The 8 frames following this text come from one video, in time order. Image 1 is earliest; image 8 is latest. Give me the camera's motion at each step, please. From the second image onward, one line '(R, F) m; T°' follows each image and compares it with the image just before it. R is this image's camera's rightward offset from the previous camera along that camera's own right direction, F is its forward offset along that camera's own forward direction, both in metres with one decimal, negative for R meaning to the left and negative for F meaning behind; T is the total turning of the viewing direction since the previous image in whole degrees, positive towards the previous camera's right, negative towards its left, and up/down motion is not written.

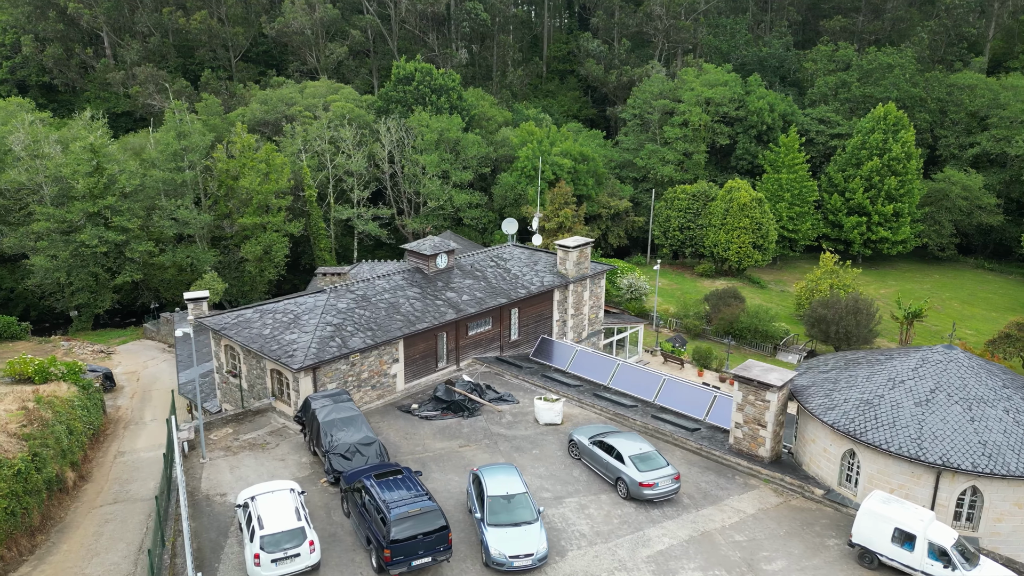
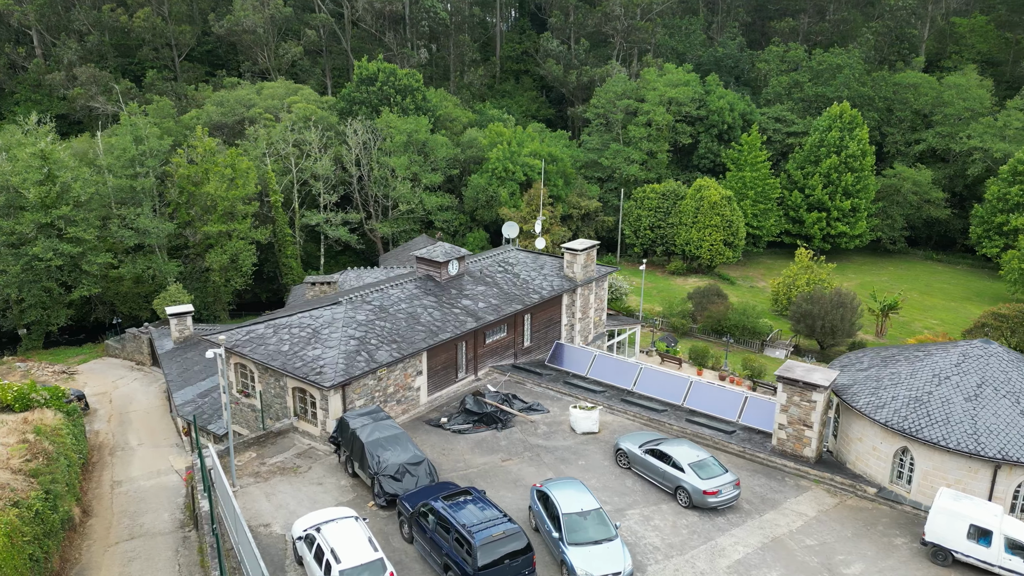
(-2.8, +0.8) m; +5°
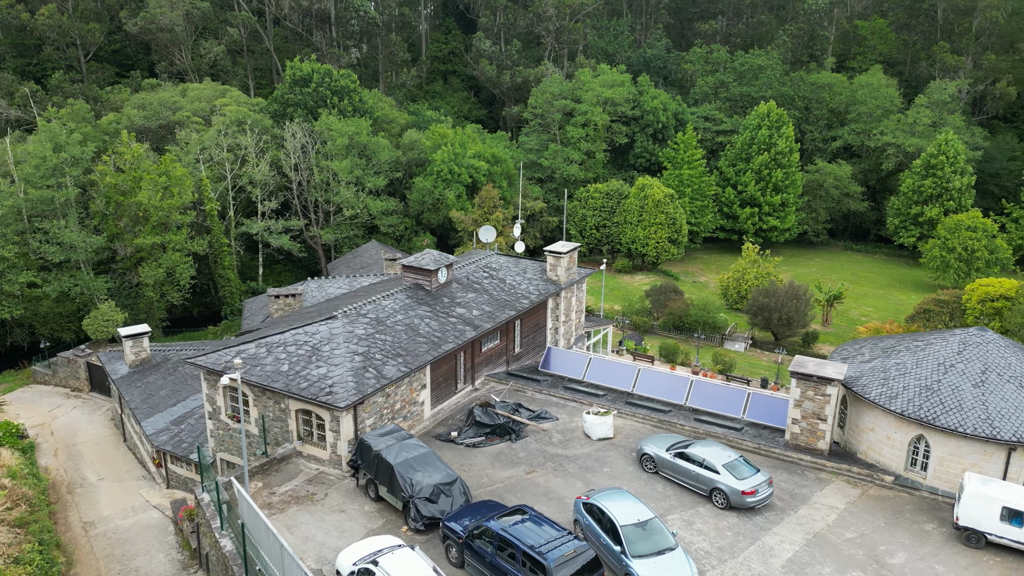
(-2.8, +0.7) m; +7°
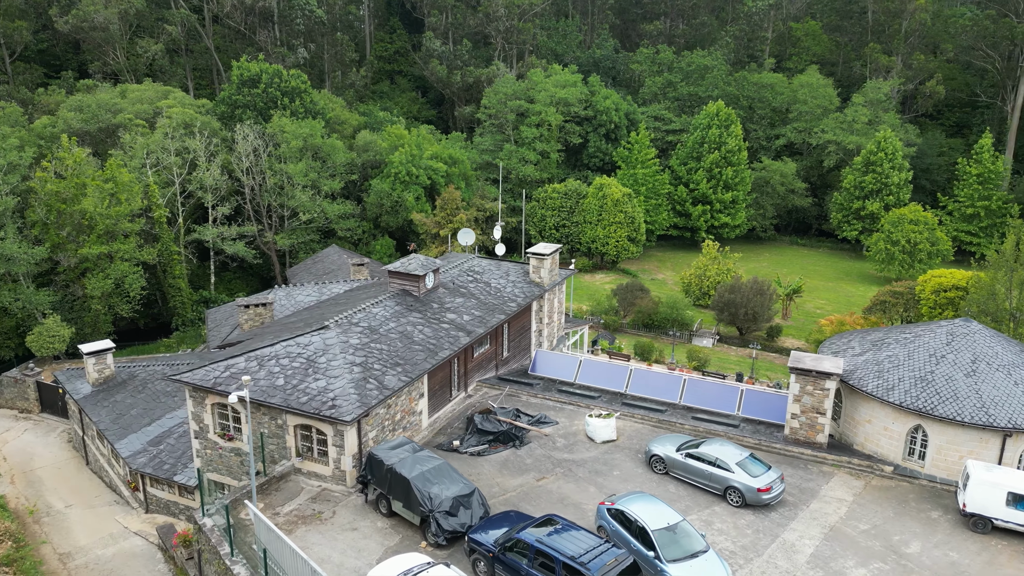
(-1.7, +0.4) m; +5°
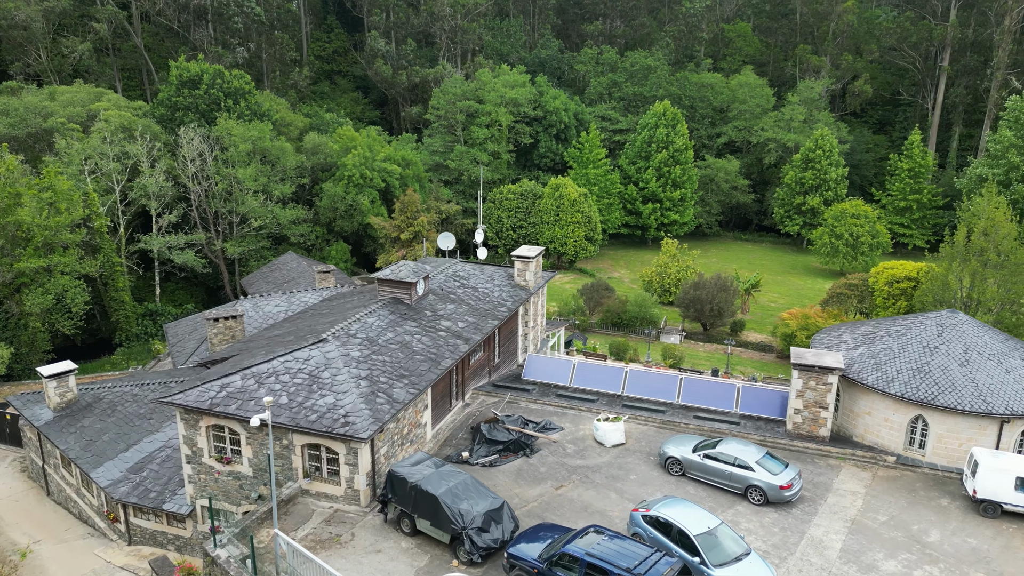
(-2.1, +0.5) m; +5°
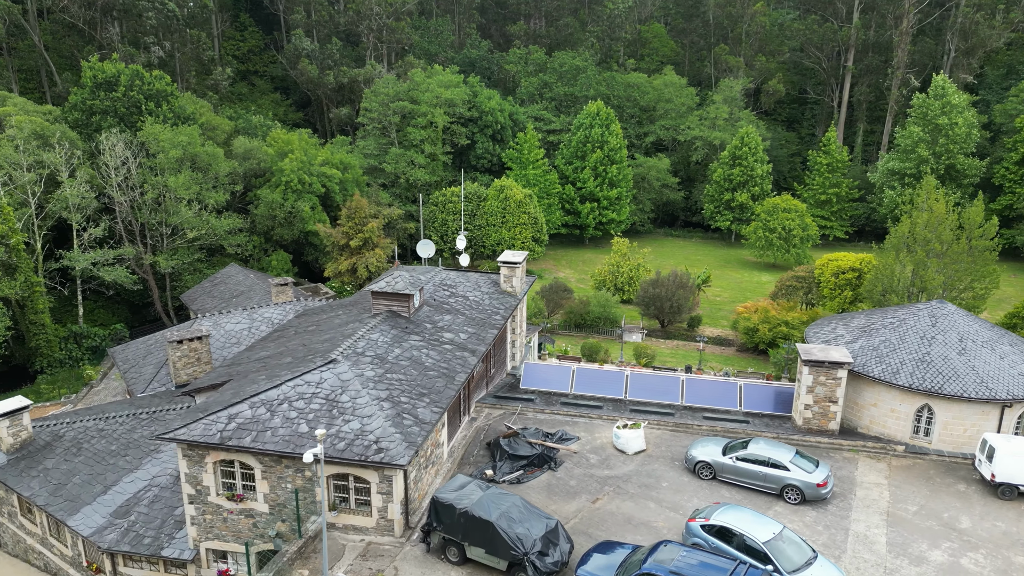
(-2.9, +0.9) m; +7°
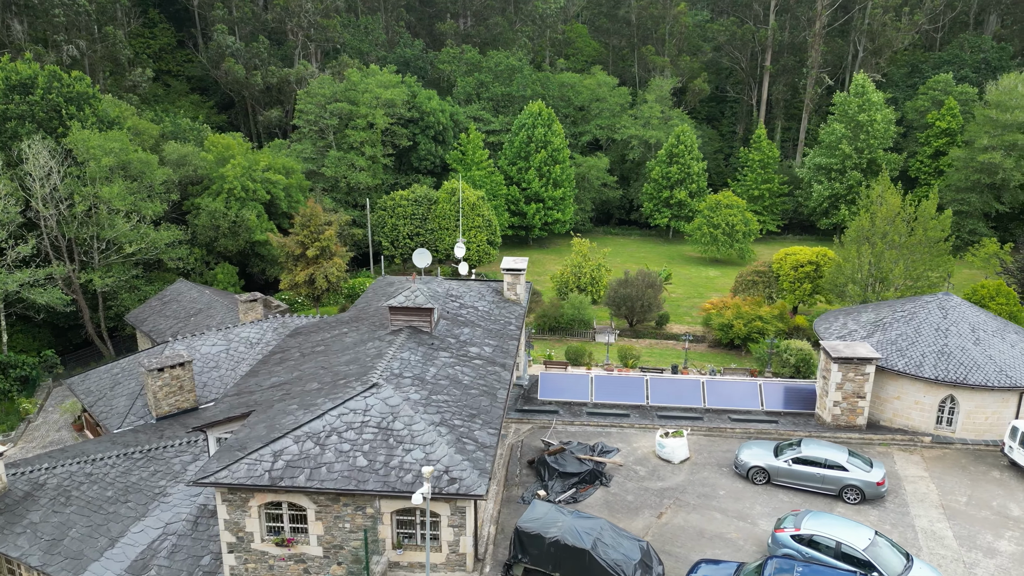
(-3.4, +1.1) m; +7°
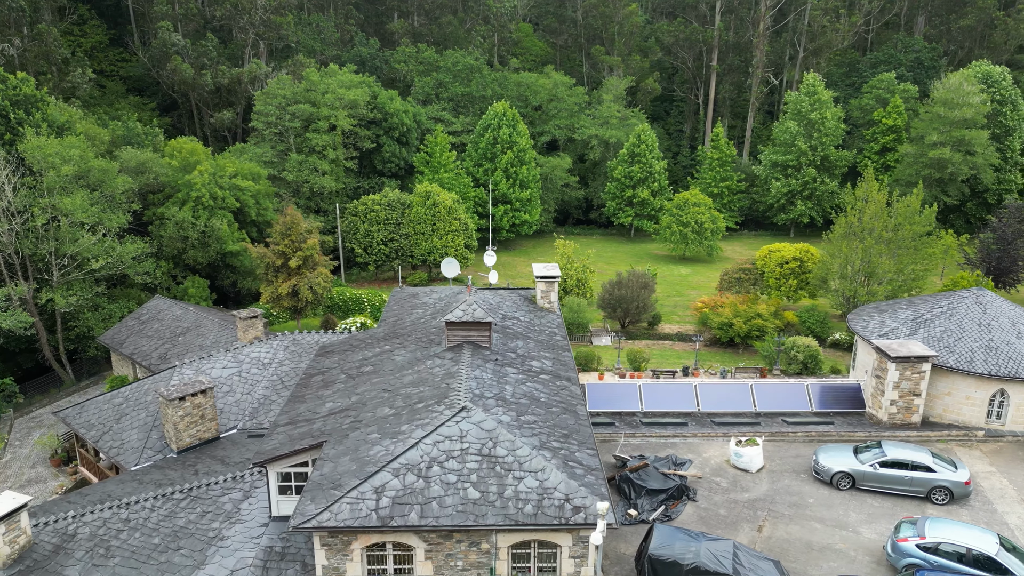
(-3.7, +1.1) m; +6°
